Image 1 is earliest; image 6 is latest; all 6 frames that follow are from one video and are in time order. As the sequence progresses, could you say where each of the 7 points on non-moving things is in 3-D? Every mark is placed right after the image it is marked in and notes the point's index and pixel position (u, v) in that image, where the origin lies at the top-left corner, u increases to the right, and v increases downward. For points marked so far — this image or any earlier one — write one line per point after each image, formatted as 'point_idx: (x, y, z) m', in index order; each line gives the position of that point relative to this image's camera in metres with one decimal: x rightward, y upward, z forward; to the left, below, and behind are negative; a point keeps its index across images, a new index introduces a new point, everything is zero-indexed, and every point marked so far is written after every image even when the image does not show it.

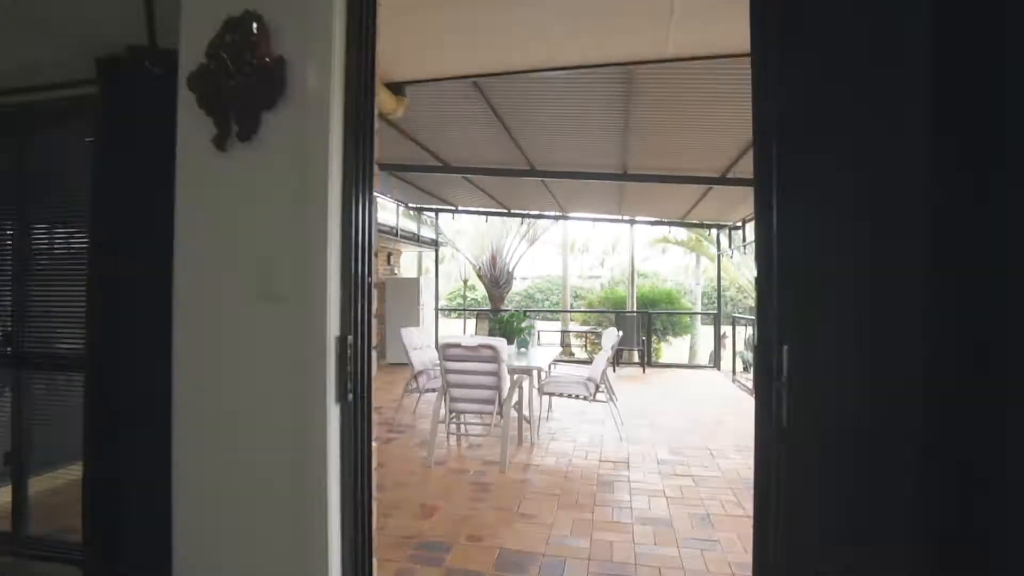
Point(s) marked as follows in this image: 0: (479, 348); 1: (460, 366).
0: (-0.2, -0.4, +4.0) m
1: (-0.4, -0.6, +4.0) m
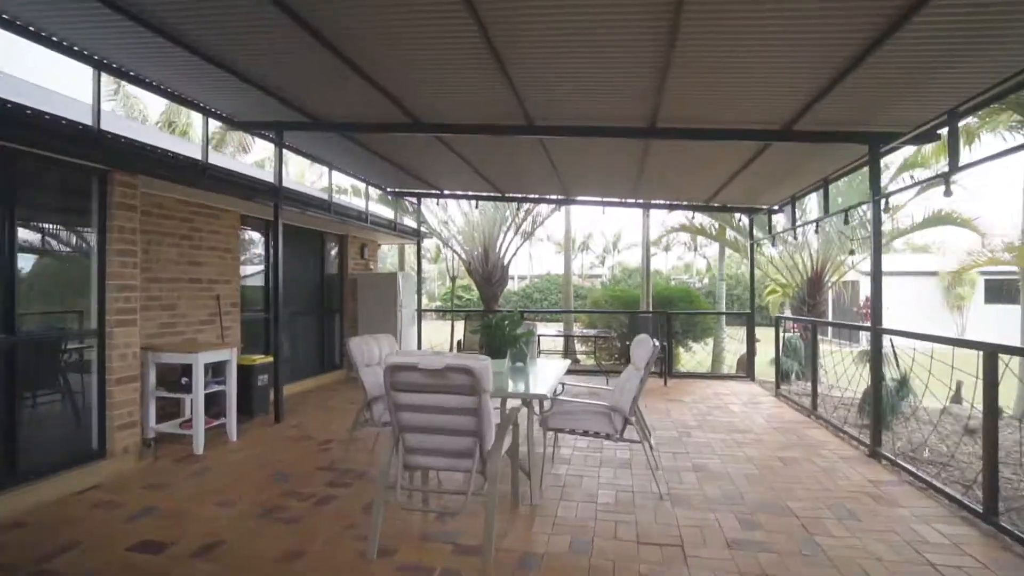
0: (-0.3, -0.4, +2.5) m
1: (-0.4, -0.5, +2.6) m
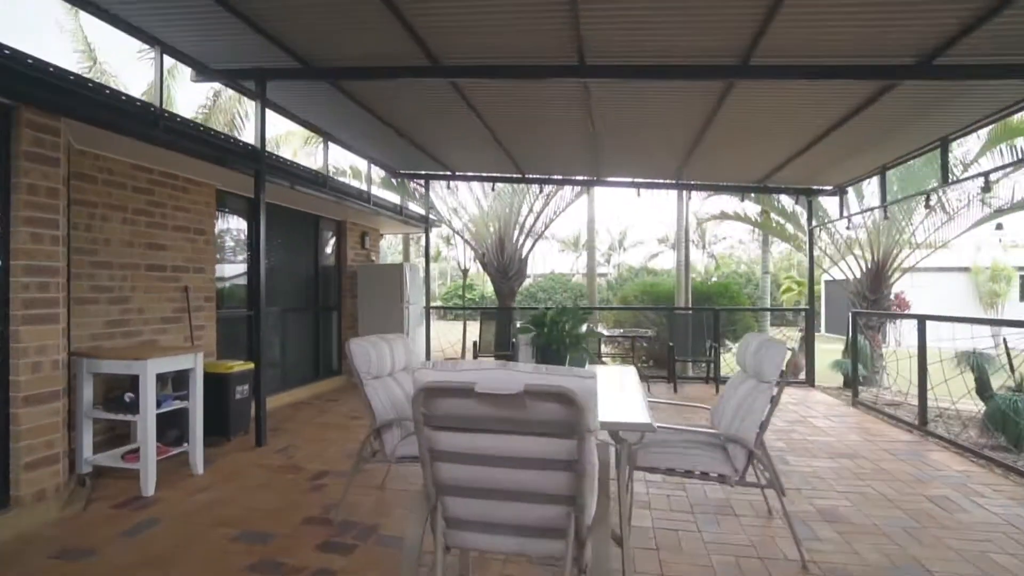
0: (0.0, -0.3, +1.4) m
1: (-0.1, -0.4, +1.5) m
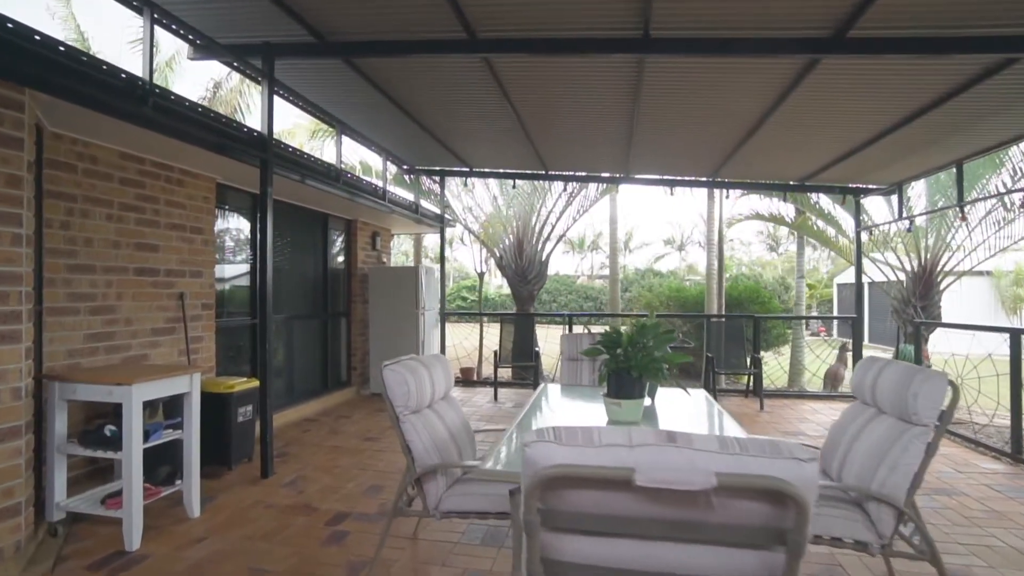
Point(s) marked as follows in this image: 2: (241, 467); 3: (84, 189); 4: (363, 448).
0: (+0.3, -0.3, +0.9) m
1: (+0.2, -0.5, +1.0) m
2: (-1.8, -1.2, +3.8) m
3: (-2.3, +0.5, +3.1) m
4: (-1.1, -1.2, +4.3) m
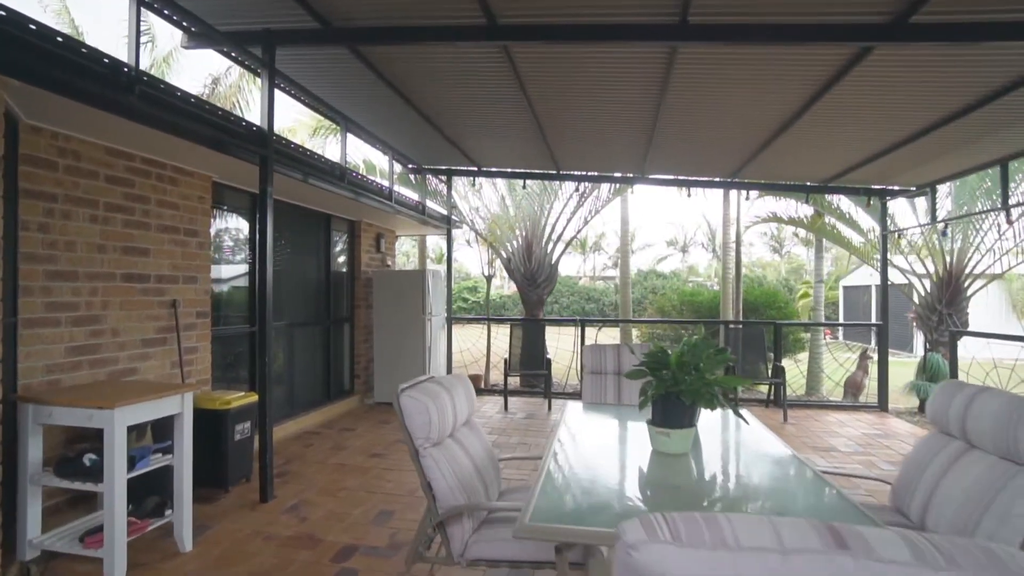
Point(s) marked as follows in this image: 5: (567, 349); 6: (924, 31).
0: (+0.4, -0.4, +0.6) m
1: (+0.3, -0.5, +0.7) m
2: (-1.7, -1.2, +3.5) m
3: (-2.2, +0.5, +2.8) m
4: (-1.0, -1.2, +4.0) m
5: (+0.7, -0.8, +7.3) m
6: (+2.0, +1.2, +2.7) m
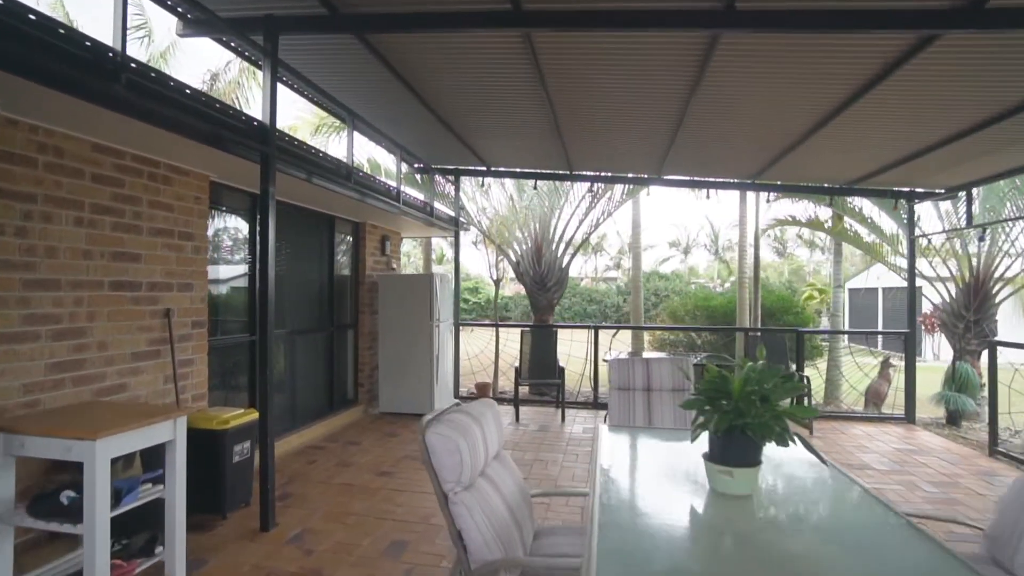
0: (+0.6, -0.4, +0.4) m
1: (+0.4, -0.6, +0.4) m
2: (-1.6, -1.3, +3.2) m
3: (-2.1, +0.5, +2.6) m
4: (-0.9, -1.3, +3.7) m
5: (+0.8, -0.8, +7.0) m
6: (+2.1, +1.2, +2.5) m
